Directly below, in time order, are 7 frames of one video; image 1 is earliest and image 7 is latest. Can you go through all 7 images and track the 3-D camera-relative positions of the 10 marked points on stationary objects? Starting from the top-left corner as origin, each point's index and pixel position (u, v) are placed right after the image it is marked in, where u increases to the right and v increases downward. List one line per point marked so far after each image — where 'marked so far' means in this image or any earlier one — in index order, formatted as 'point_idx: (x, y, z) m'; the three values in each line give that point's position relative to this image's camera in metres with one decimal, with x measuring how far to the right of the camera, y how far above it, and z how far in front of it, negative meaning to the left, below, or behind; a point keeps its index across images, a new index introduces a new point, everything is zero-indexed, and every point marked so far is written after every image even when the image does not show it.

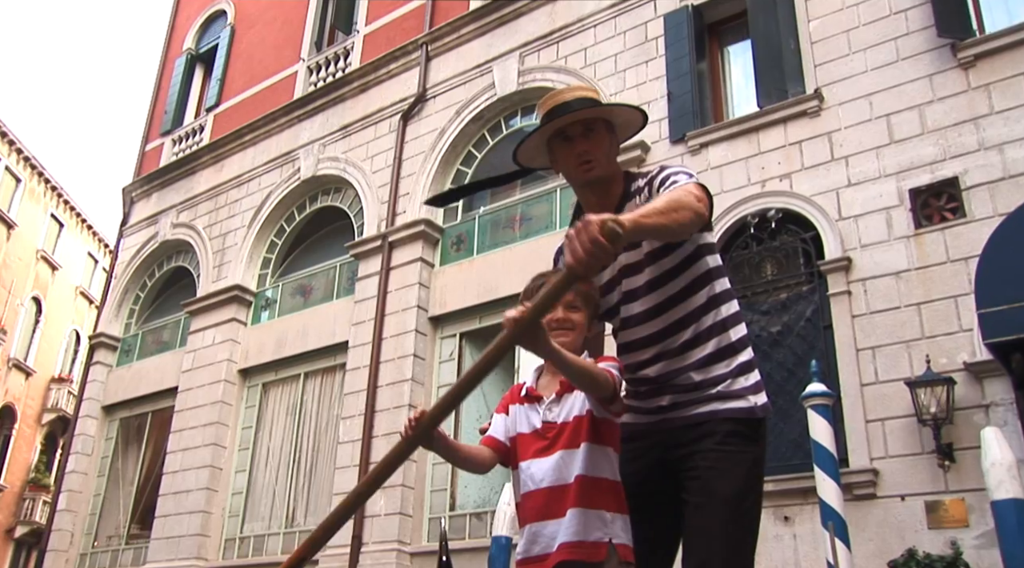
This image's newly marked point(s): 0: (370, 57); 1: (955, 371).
0: (-1.8, +2.9, +11.0) m
1: (+3.2, -0.6, +6.1) m
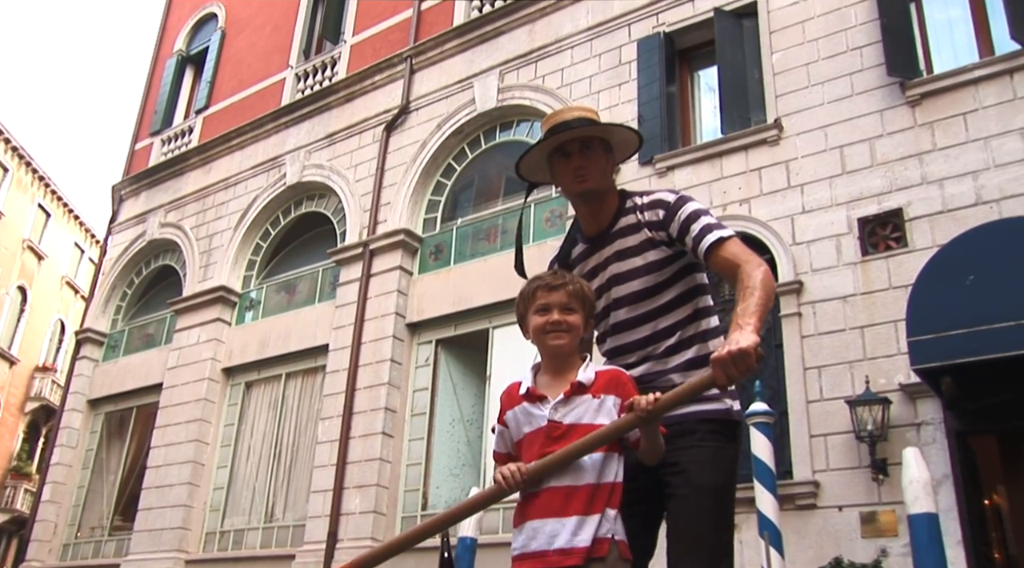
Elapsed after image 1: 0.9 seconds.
0: (-2.1, +2.9, +11.4) m
1: (+2.9, -0.8, +6.6) m
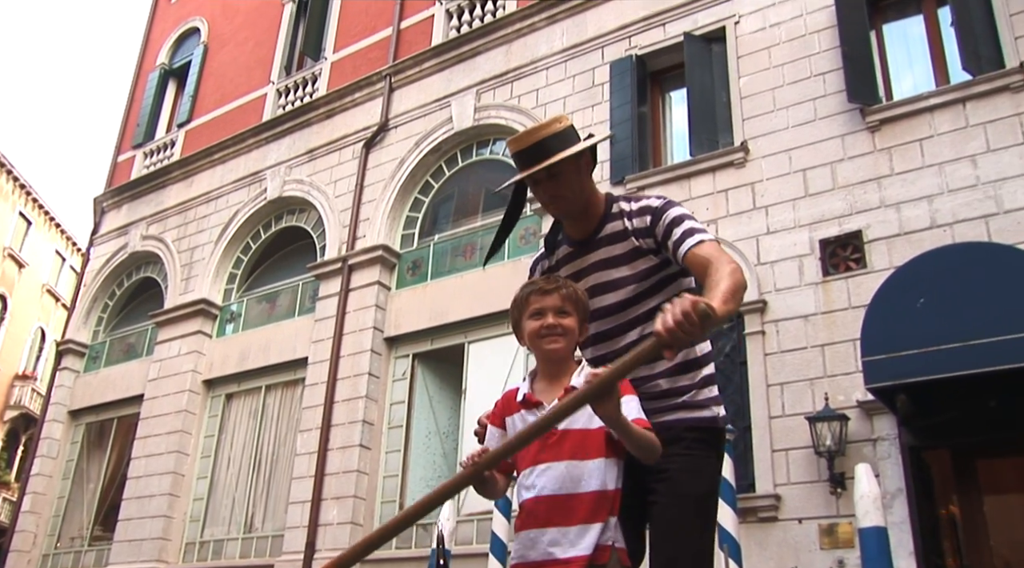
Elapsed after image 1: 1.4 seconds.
0: (-2.4, +2.7, +11.5) m
1: (+2.7, -1.0, +6.9) m
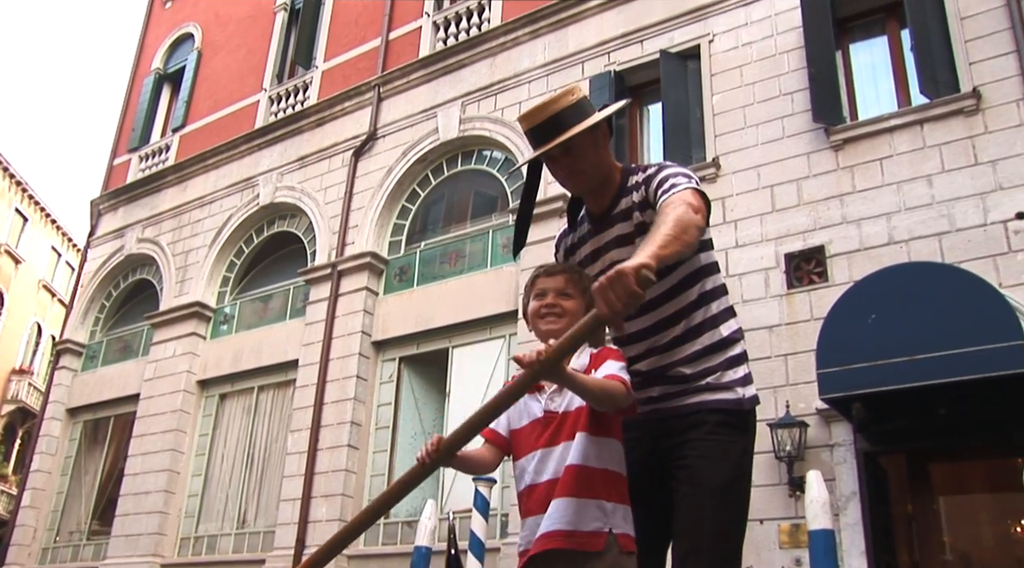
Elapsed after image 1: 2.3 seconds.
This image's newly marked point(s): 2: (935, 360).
0: (-2.6, +2.7, +11.9) m
1: (+2.5, -1.1, +7.2) m
2: (+3.0, -0.5, +6.1) m
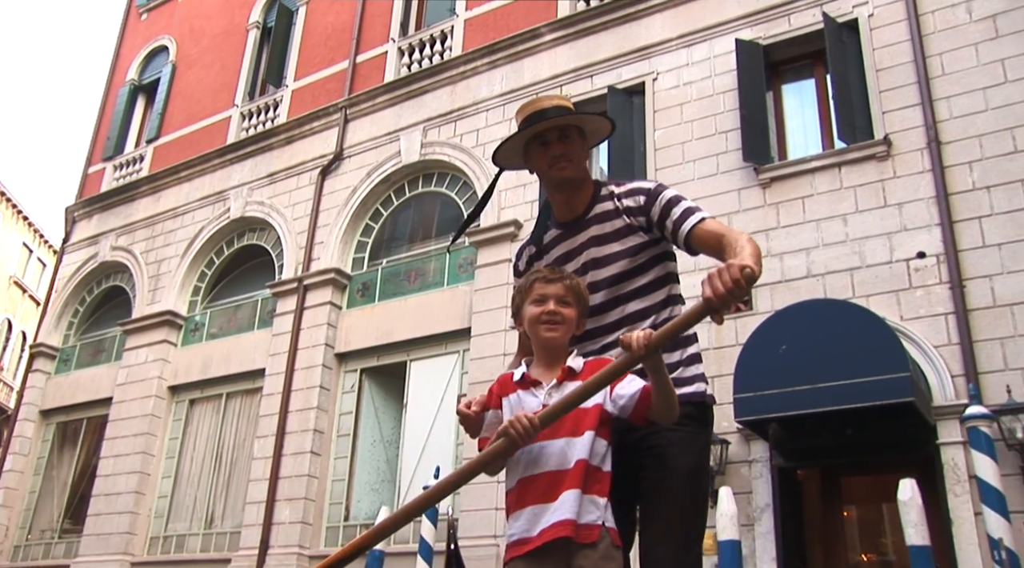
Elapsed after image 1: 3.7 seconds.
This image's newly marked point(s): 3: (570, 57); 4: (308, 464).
0: (-3.1, +2.5, +12.4) m
1: (+2.0, -1.4, +7.9) m
2: (+2.6, -0.8, +6.8) m
3: (+0.7, +2.7, +10.3) m
4: (-2.4, -2.1, +10.0) m
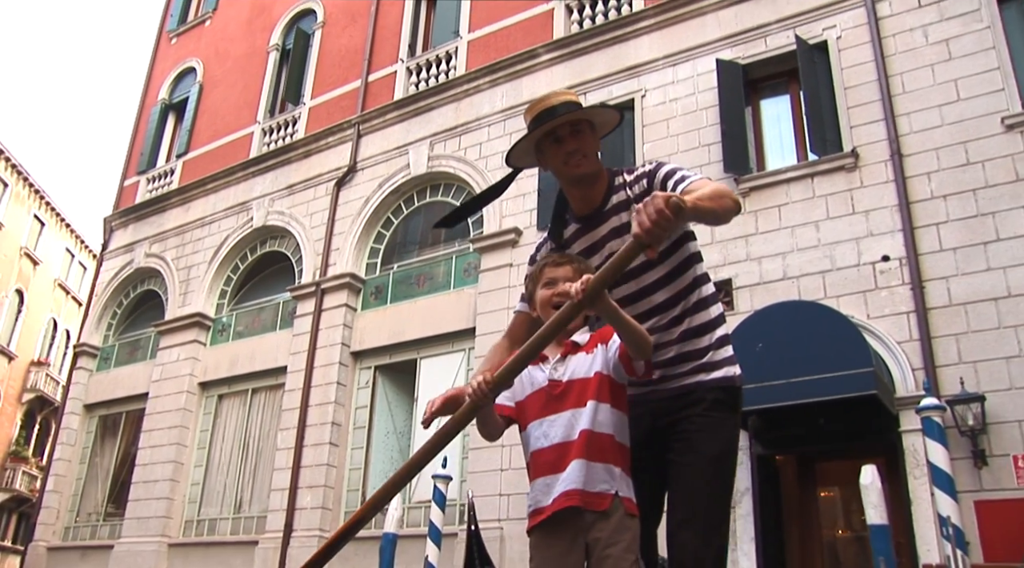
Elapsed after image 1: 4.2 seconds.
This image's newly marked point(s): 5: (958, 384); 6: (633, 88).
0: (-3.1, +2.5, +13.2) m
1: (+2.0, -1.4, +8.7) m
2: (+2.5, -0.9, +7.6) m
3: (+0.7, +2.7, +11.0) m
4: (-2.4, -2.2, +10.9) m
5: (+4.0, -0.9, +7.6) m
6: (+1.5, +2.4, +10.5) m
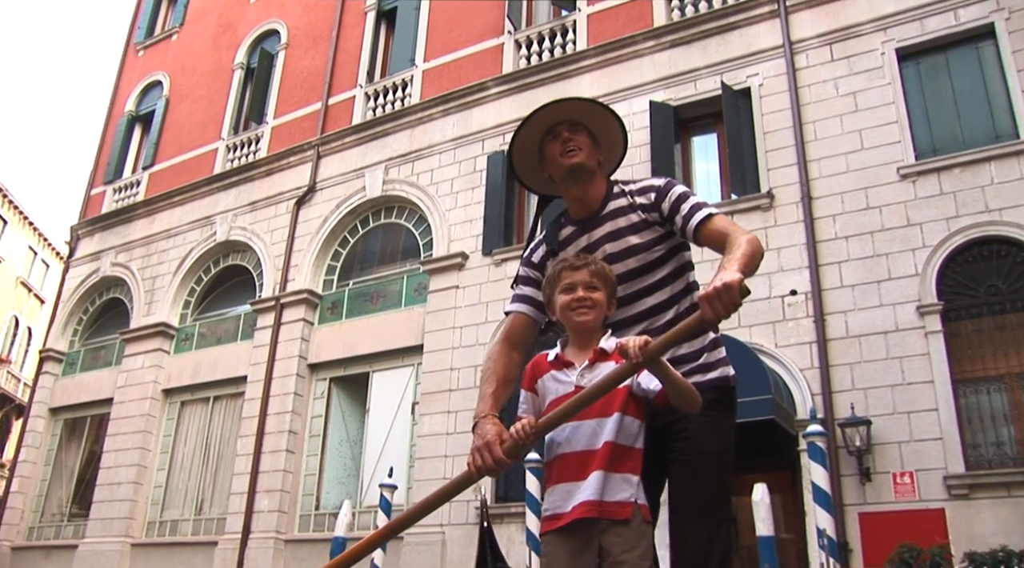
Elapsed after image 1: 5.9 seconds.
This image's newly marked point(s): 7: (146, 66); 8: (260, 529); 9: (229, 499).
0: (-3.8, +2.3, +13.8) m
1: (+1.3, -1.7, +9.5) m
2: (+1.9, -1.2, +8.4) m
3: (0.0, +2.4, +11.8) m
4: (-3.1, -2.4, +11.6) m
5: (+3.3, -1.2, +8.5) m
6: (+0.8, +2.1, +11.3) m
7: (-7.3, +4.4, +16.8) m
8: (-3.3, -3.2, +11.3) m
9: (-4.0, -3.0, +11.9) m
